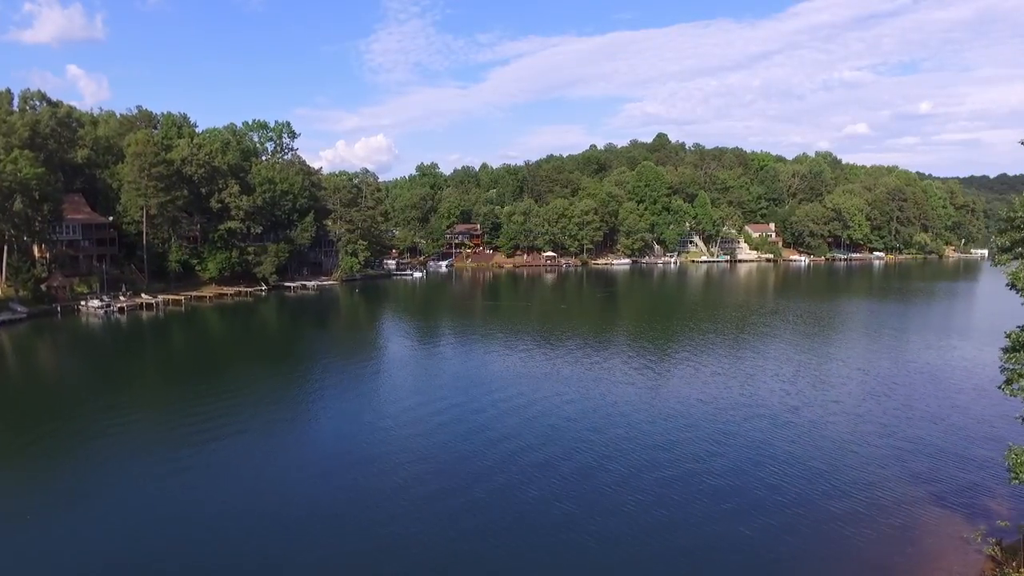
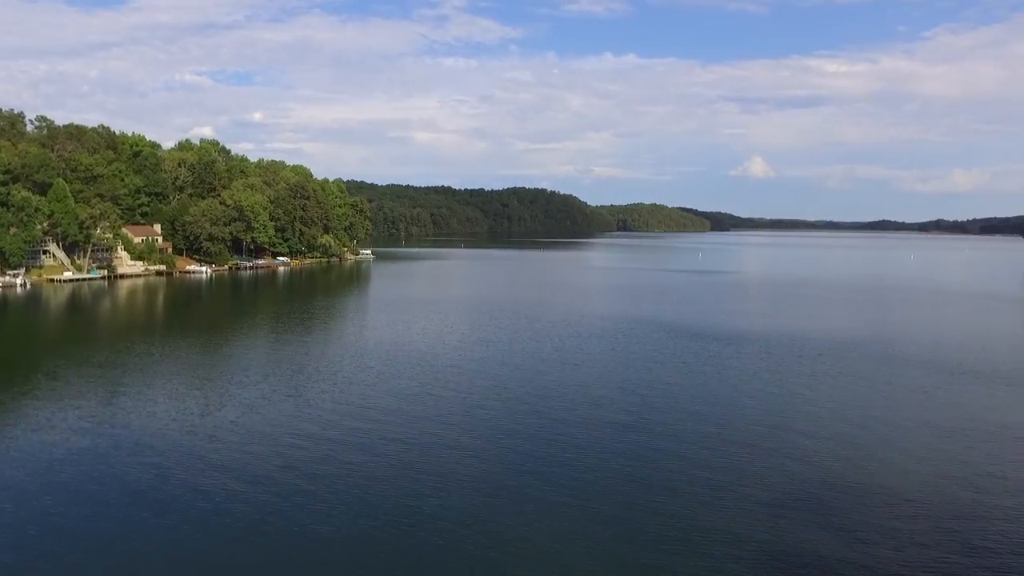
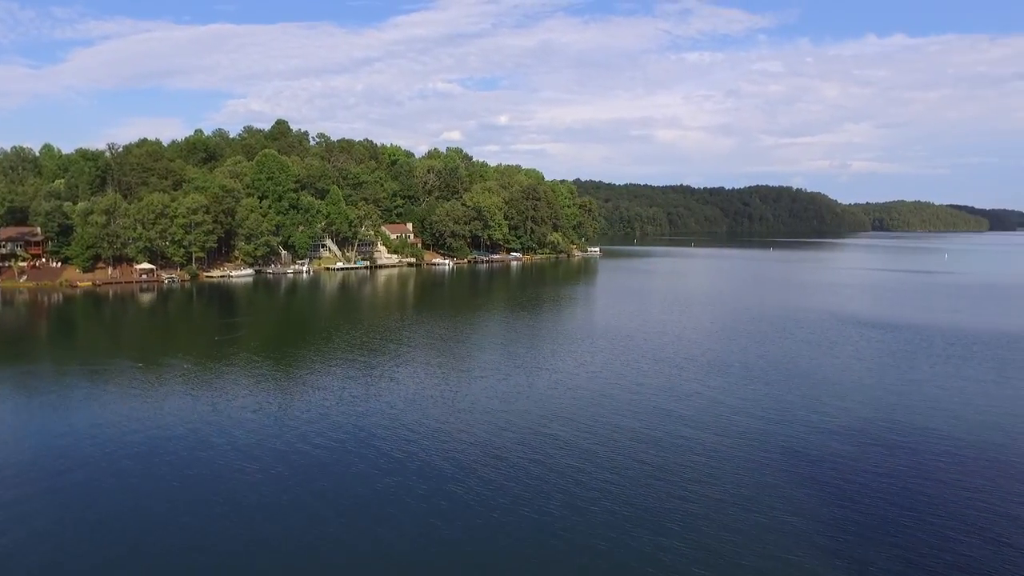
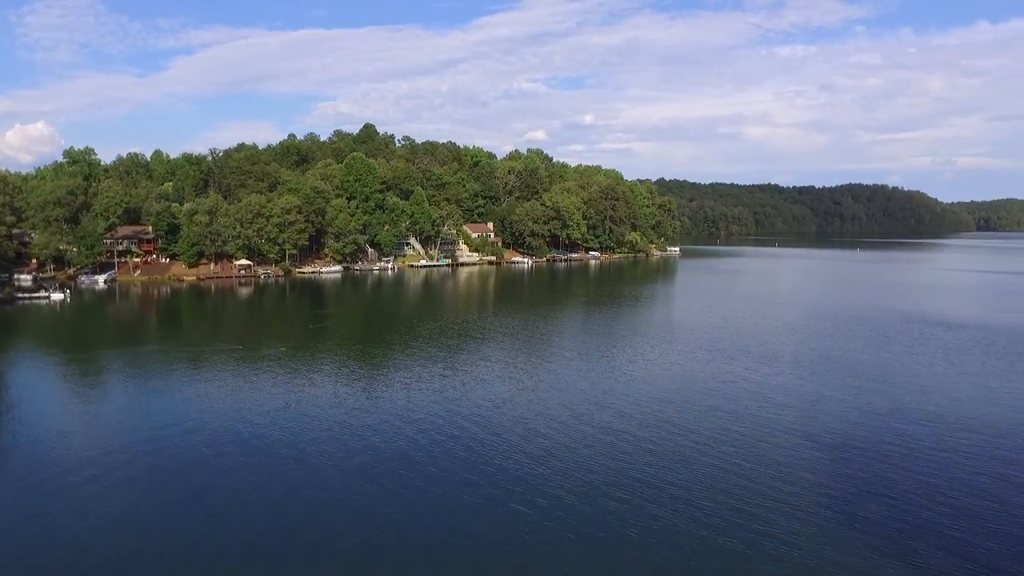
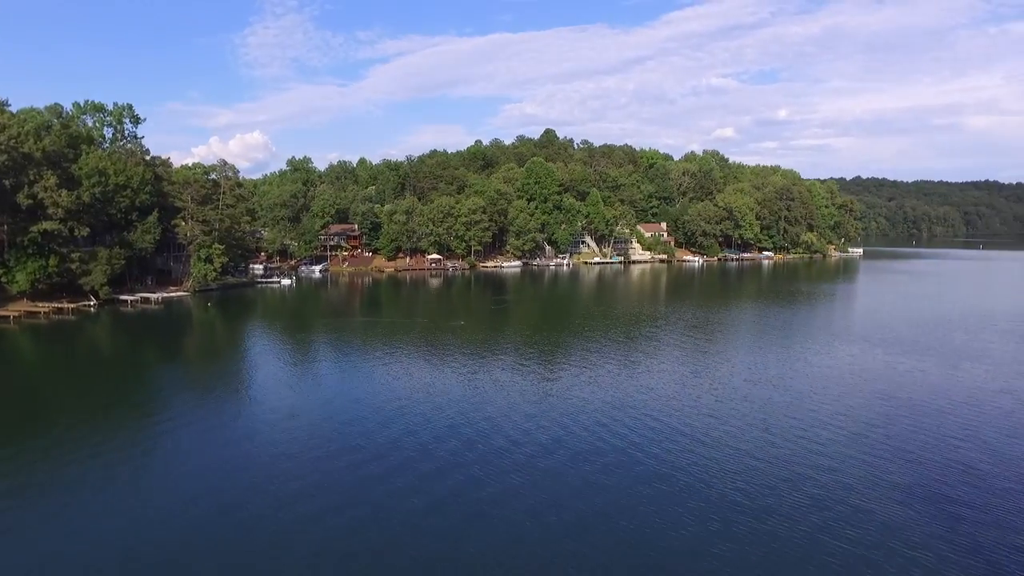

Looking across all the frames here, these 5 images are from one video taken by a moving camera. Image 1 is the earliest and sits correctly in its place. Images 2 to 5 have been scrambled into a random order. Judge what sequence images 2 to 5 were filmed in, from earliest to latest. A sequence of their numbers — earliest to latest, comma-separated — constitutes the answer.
5, 4, 3, 2
